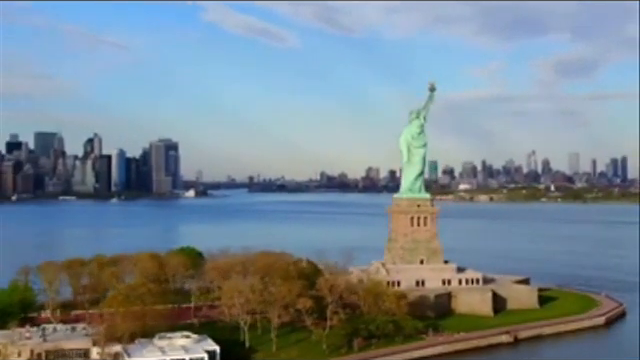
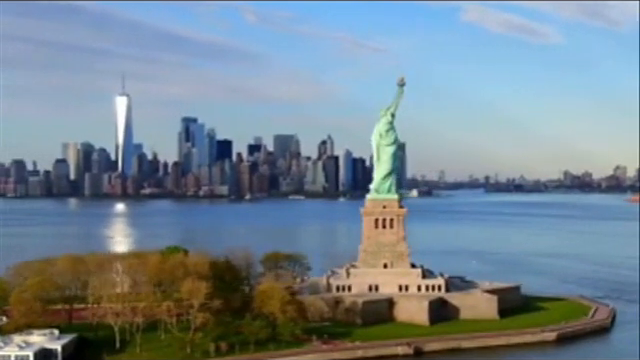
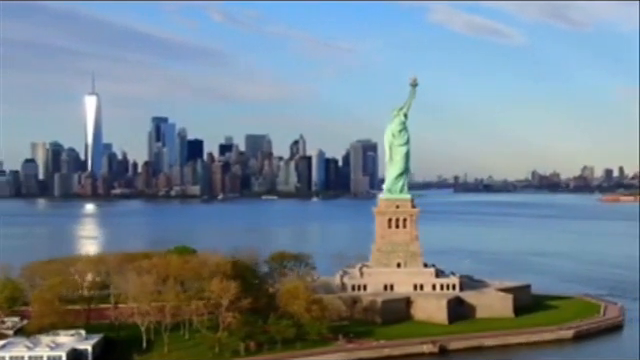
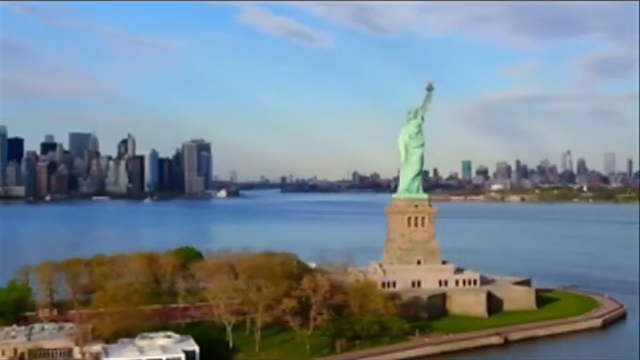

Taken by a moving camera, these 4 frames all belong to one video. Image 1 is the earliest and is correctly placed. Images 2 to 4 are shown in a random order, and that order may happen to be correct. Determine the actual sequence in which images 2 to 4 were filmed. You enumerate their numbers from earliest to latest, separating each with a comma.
4, 3, 2
